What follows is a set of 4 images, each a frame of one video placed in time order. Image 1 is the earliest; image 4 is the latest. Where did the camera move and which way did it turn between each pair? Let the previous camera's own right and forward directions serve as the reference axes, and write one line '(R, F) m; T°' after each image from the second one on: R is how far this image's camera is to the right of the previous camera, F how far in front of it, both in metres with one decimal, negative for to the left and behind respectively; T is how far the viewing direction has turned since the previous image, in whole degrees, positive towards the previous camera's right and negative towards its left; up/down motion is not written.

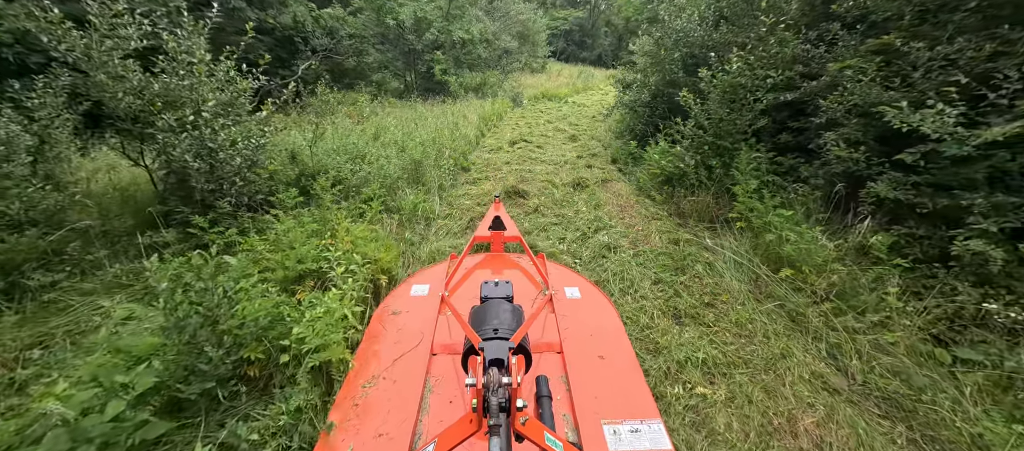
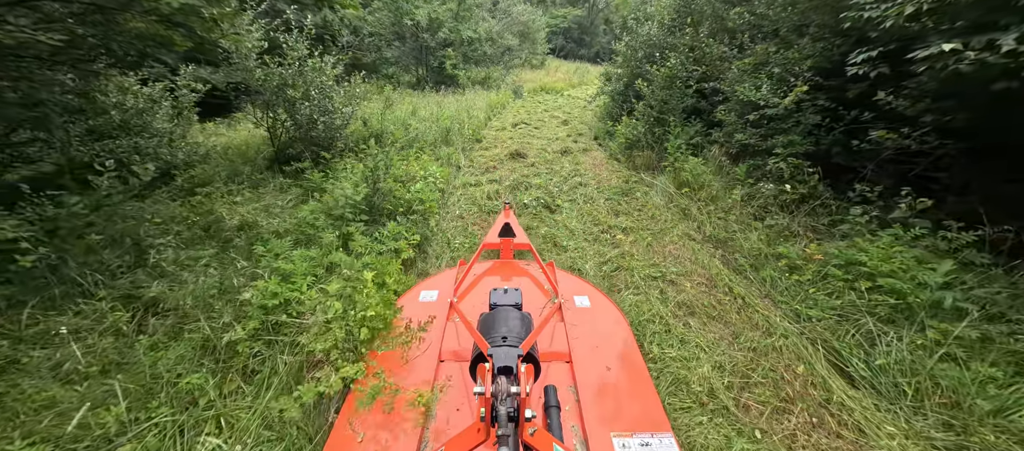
(-0.1, -1.7) m; 0°
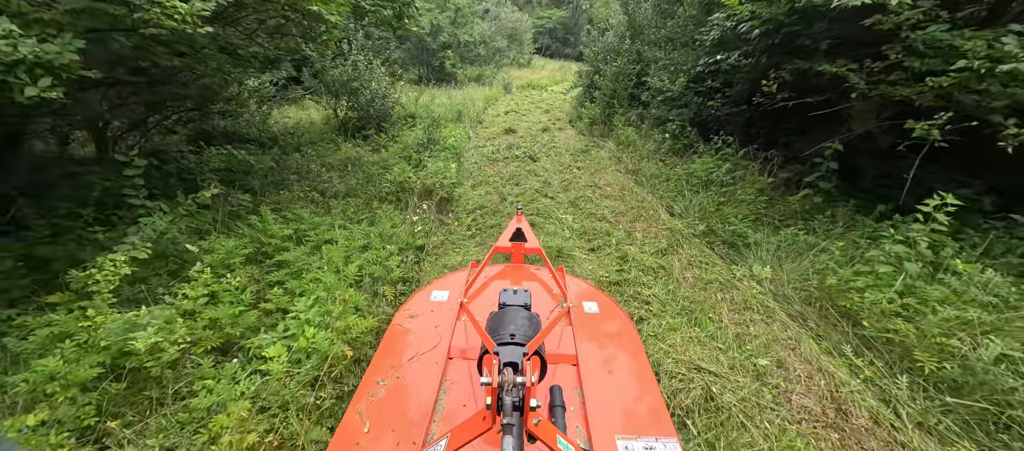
(-0.1, -2.4) m; +2°
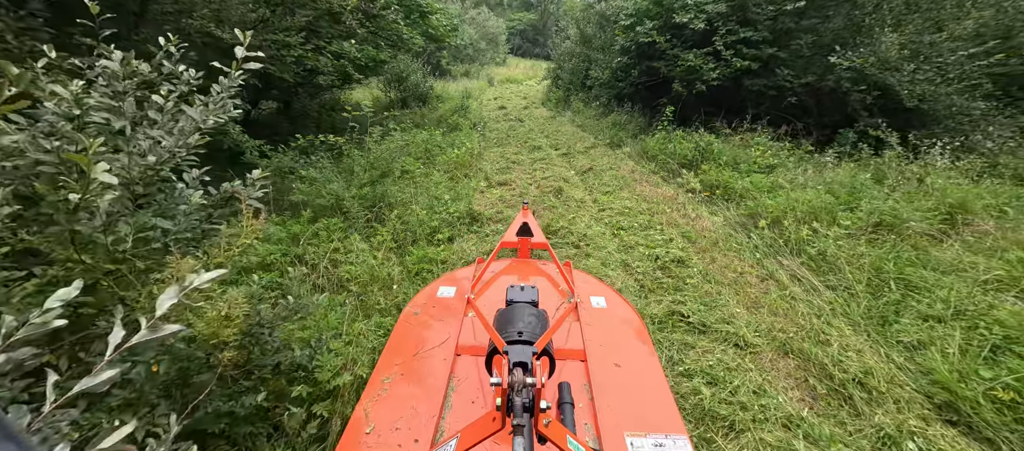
(-0.8, -4.3) m; +4°
